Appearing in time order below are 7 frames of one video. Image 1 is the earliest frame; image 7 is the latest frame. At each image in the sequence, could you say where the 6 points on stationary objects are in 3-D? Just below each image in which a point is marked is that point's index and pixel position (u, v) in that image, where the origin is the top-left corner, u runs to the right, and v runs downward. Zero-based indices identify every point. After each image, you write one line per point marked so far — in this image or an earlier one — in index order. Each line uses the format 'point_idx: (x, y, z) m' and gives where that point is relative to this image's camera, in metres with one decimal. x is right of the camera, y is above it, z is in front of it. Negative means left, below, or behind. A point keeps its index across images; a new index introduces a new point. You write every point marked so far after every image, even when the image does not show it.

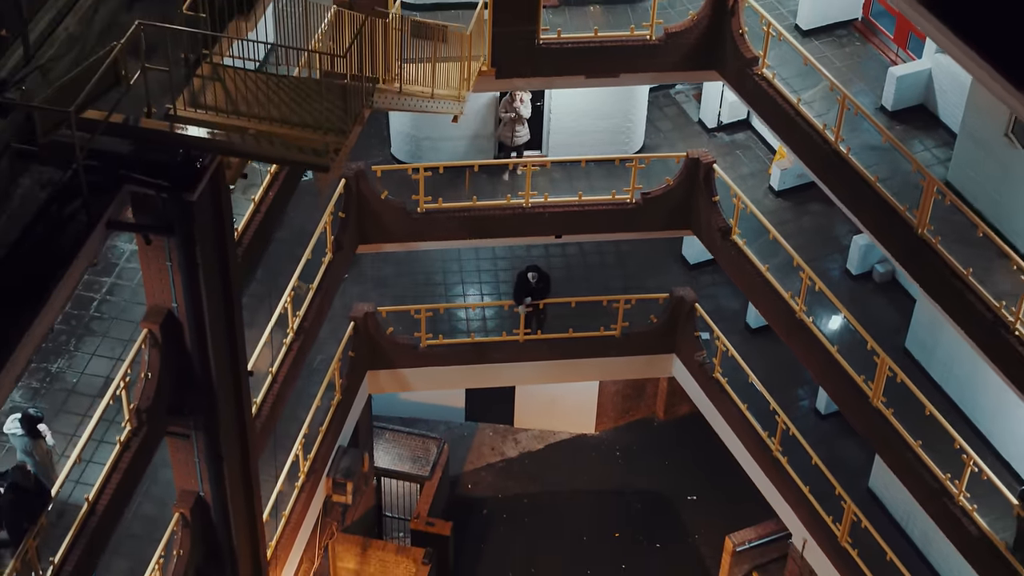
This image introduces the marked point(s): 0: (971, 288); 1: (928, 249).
0: (+5.1, 0.0, +18.9) m
1: (+4.8, +0.4, +19.3) m
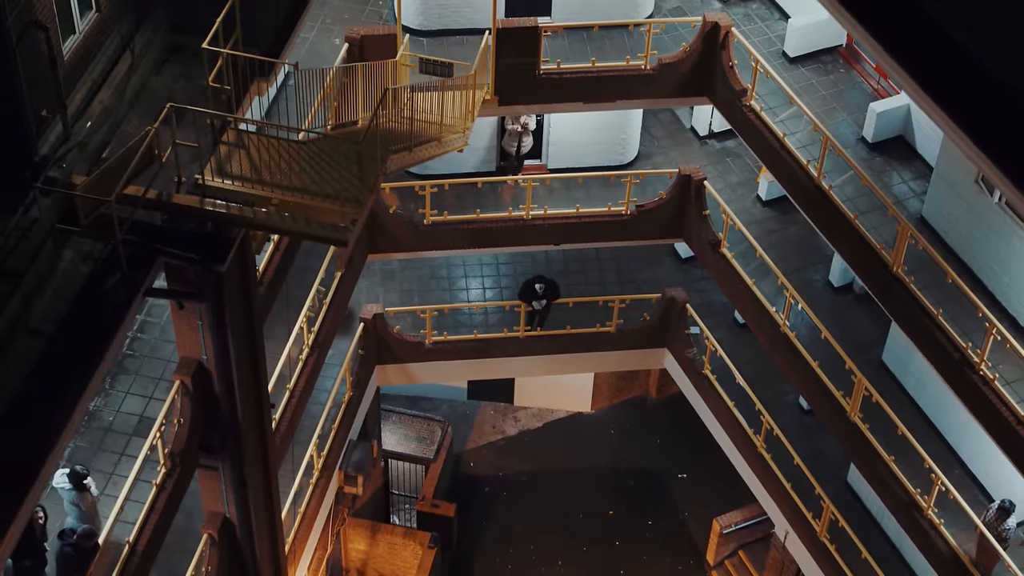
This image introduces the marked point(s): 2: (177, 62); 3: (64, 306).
0: (+5.2, -0.5, +20.4) m
1: (+4.8, 0.0, +20.8) m
2: (-3.9, +2.6, +19.7) m
3: (-4.5, -0.2, +16.8) m
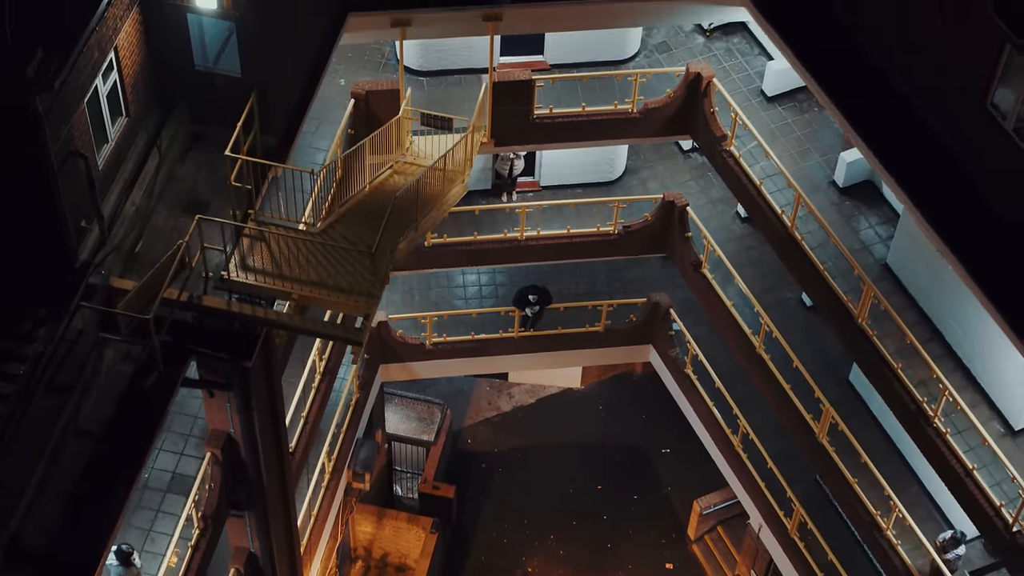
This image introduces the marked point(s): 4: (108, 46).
0: (+5.1, -1.2, +22.4) m
1: (+4.8, -0.7, +22.7) m
2: (-4.0, +1.7, +21.3) m
3: (-4.5, -1.3, +18.7) m
4: (-4.5, +2.7, +18.8) m
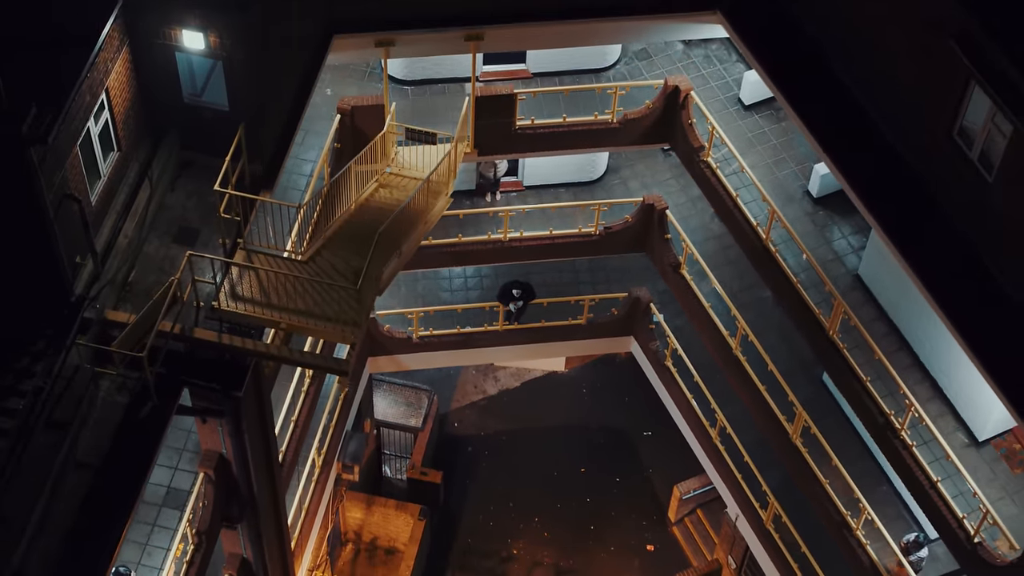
0: (+4.9, -1.4, +23.2) m
1: (+4.5, -0.9, +23.5) m
2: (-4.2, +1.4, +21.9) m
3: (-4.7, -1.8, +19.5) m
4: (-4.8, +2.3, +19.4) m
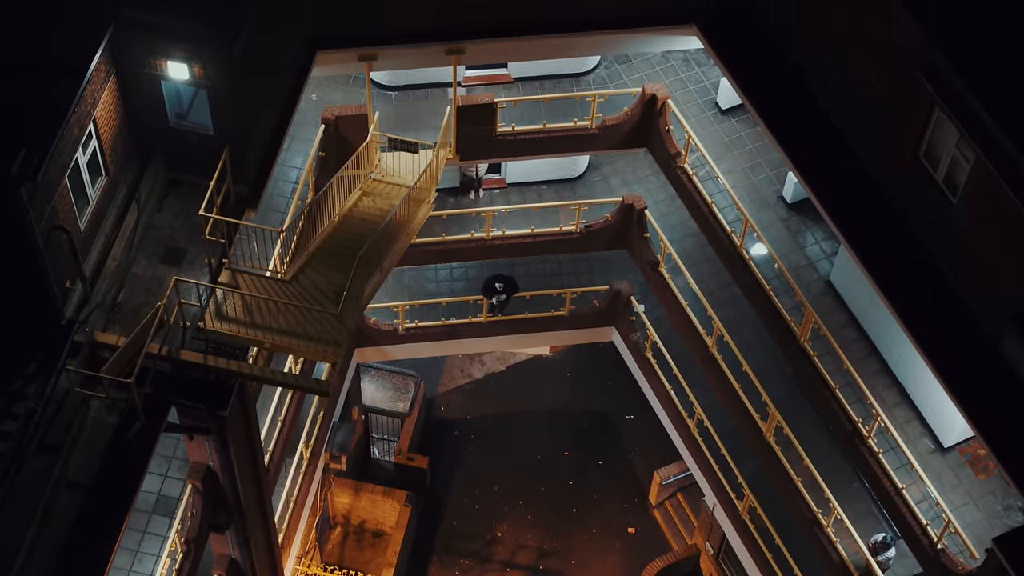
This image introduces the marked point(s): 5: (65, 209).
0: (+4.6, -1.6, +23.9) m
1: (+4.2, -1.1, +24.2) m
2: (-4.5, +1.2, +22.5) m
3: (-5.0, -2.1, +20.2) m
4: (-5.1, +2.0, +20.0) m
5: (-5.3, +1.0, +20.0) m
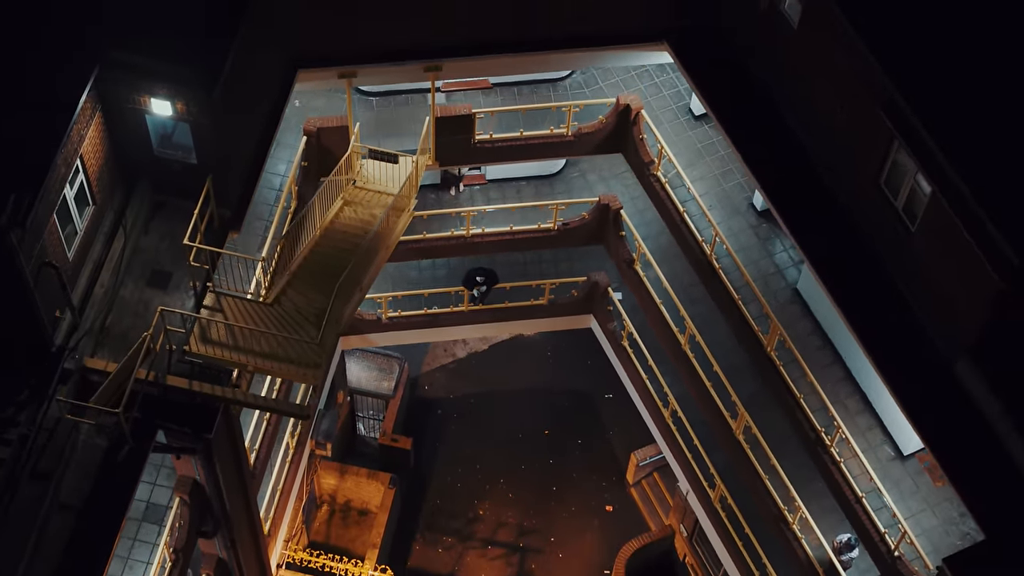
0: (+4.2, -1.8, +24.8) m
1: (+3.9, -1.2, +25.1) m
2: (-4.9, +1.0, +23.2) m
3: (-5.3, -2.5, +21.1) m
4: (-5.4, +1.6, +20.6) m
5: (-5.6, +0.6, +20.7) m
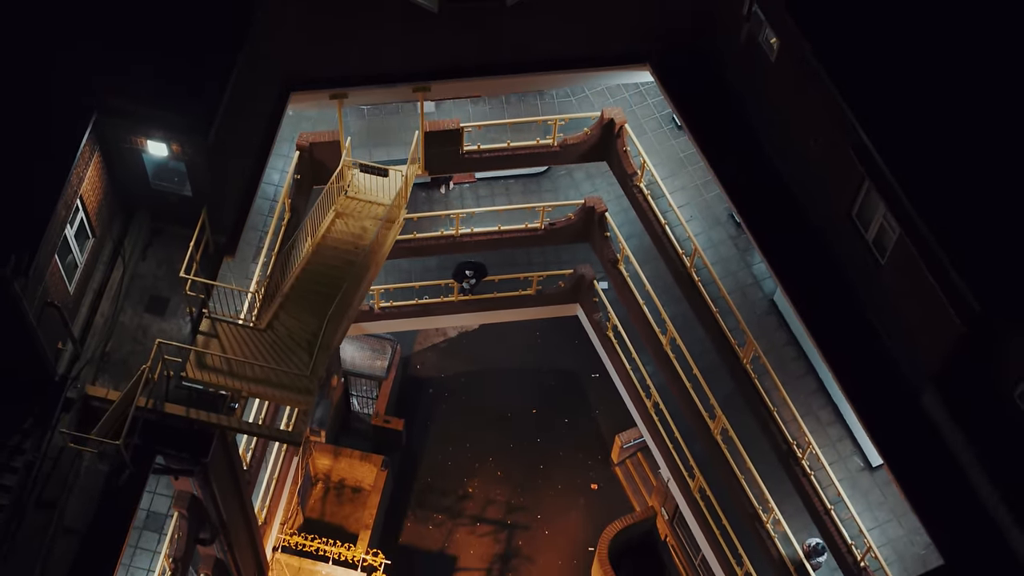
0: (+4.0, -2.0, +25.8) m
1: (+3.7, -1.5, +26.1) m
2: (-5.1, +0.6, +24.1) m
3: (-5.6, -2.9, +22.2) m
4: (-5.6, +1.1, +21.5) m
5: (-5.9, +0.1, +21.6) m
